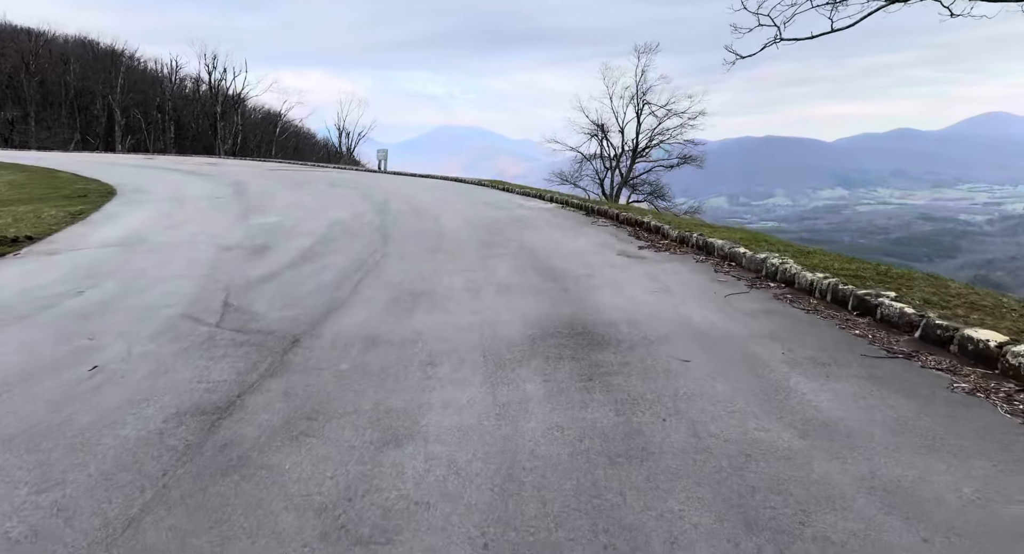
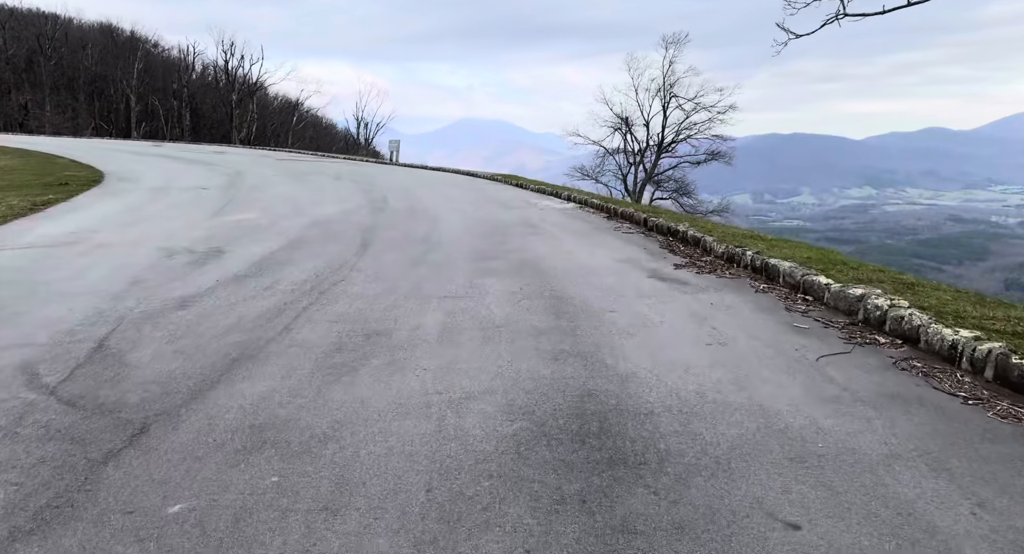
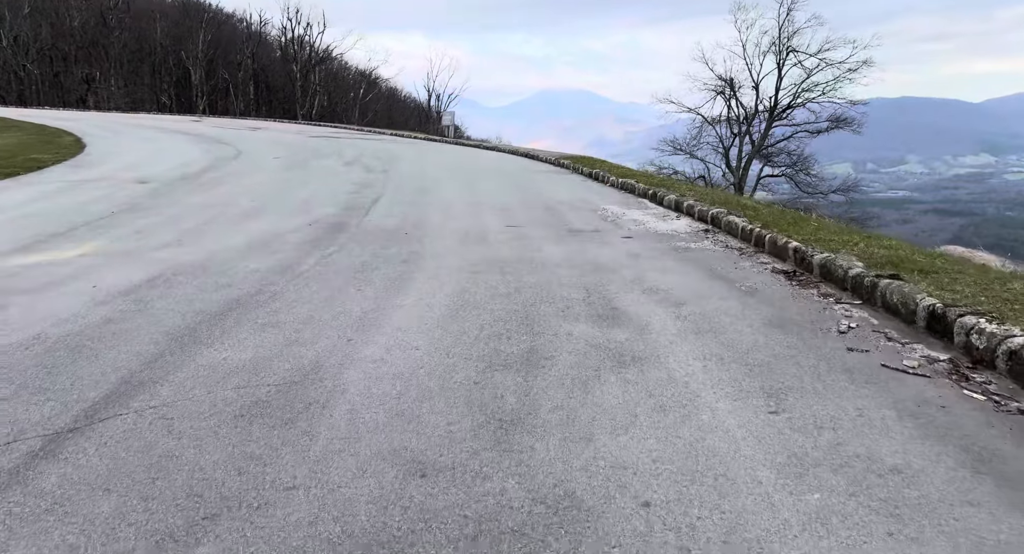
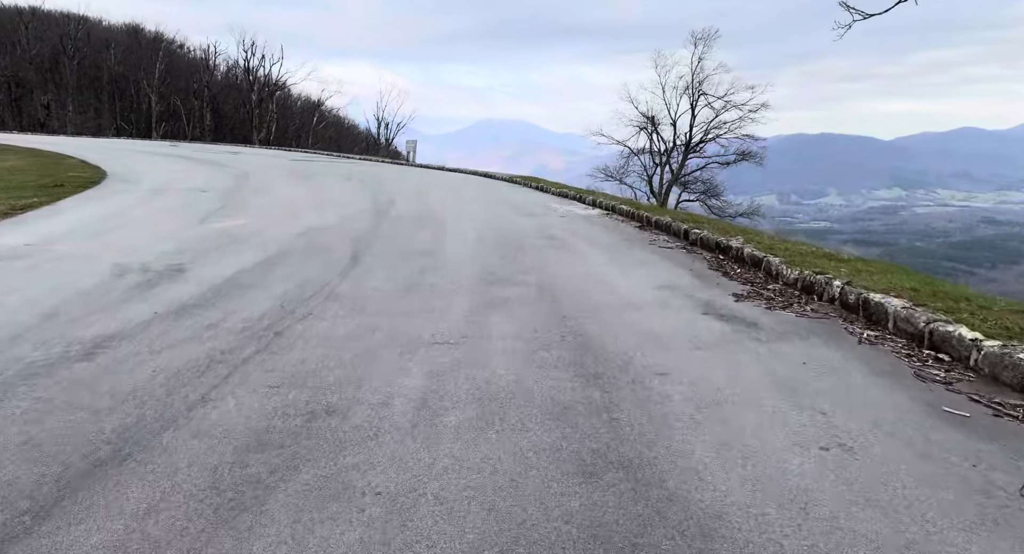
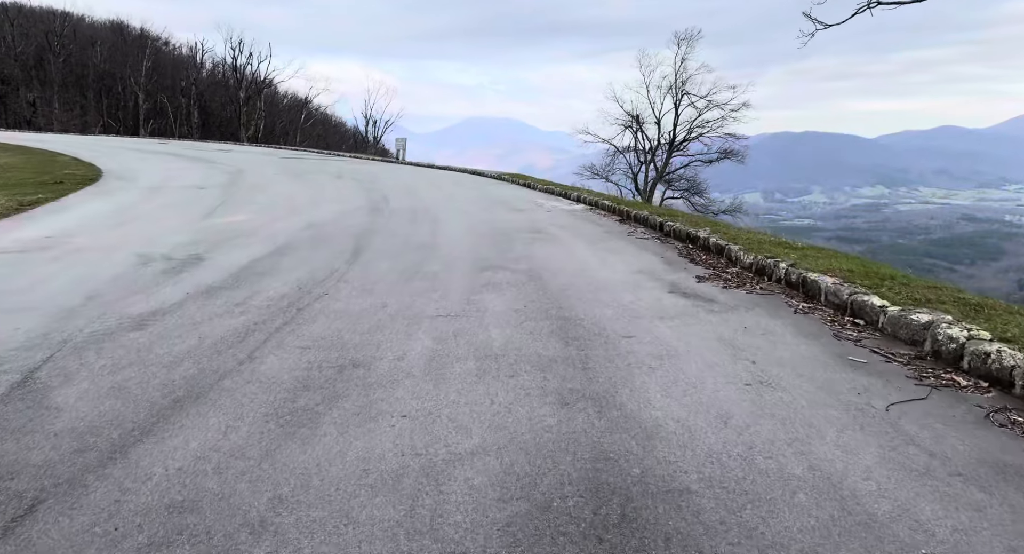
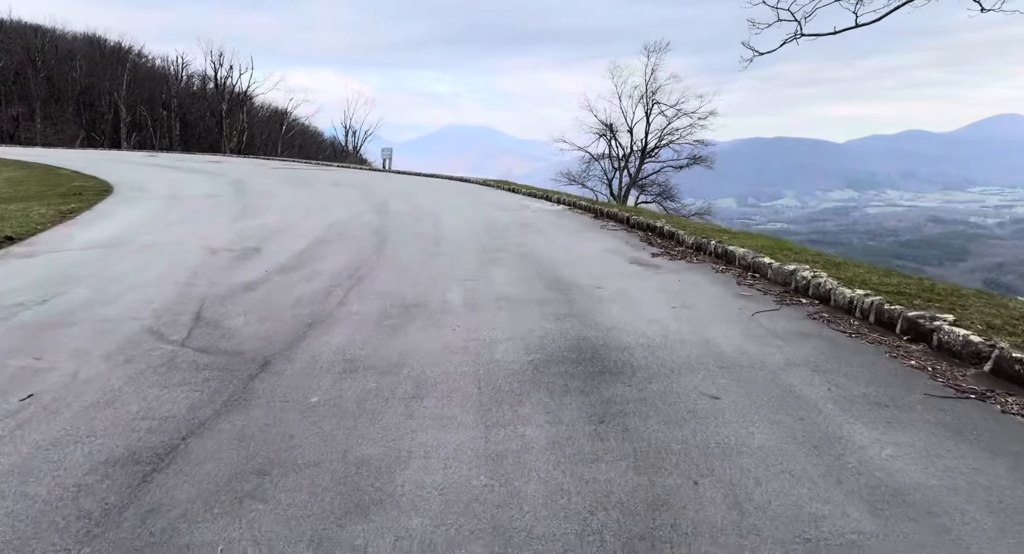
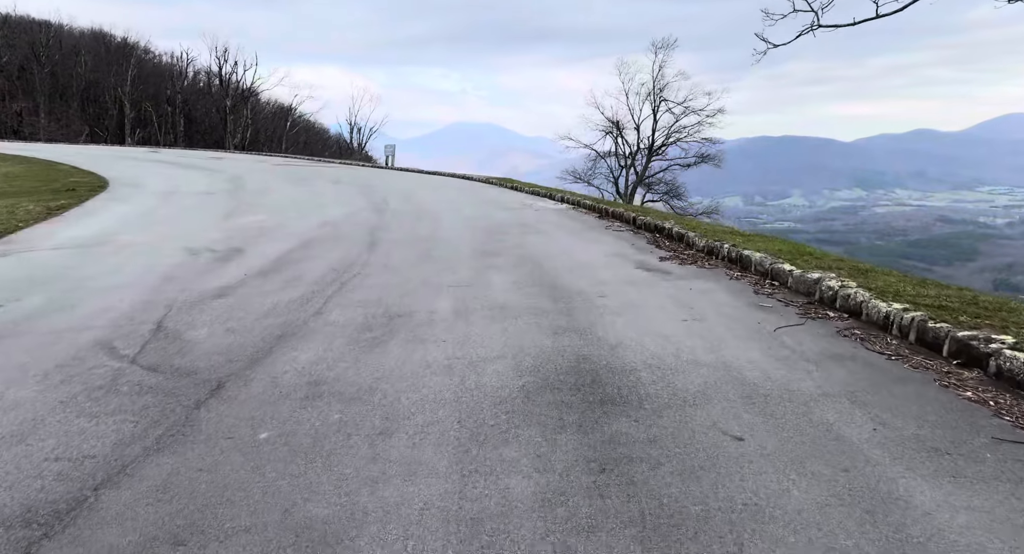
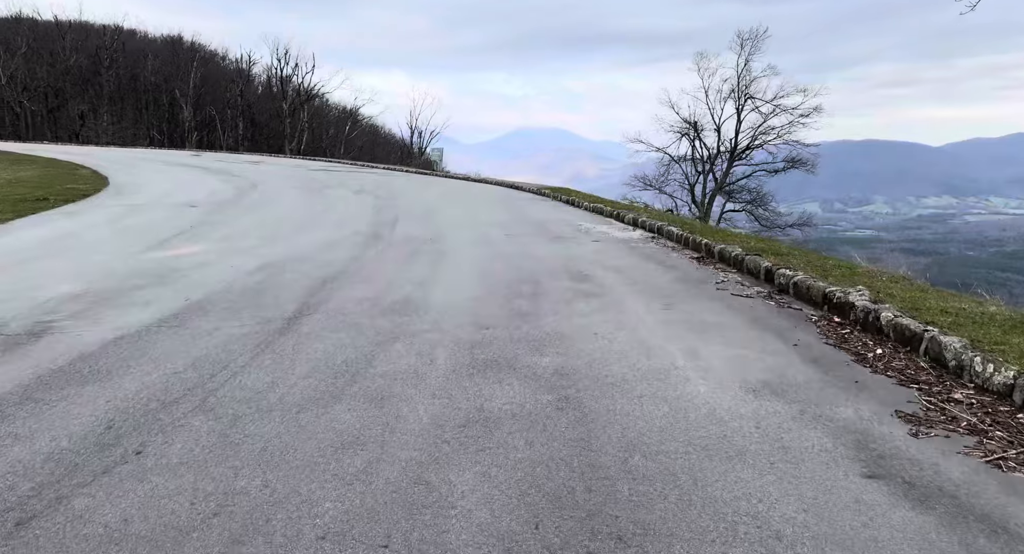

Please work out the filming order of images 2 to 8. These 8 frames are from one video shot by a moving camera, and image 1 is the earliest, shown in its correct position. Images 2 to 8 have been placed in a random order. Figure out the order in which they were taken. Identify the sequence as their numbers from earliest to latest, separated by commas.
6, 7, 2, 5, 4, 8, 3
